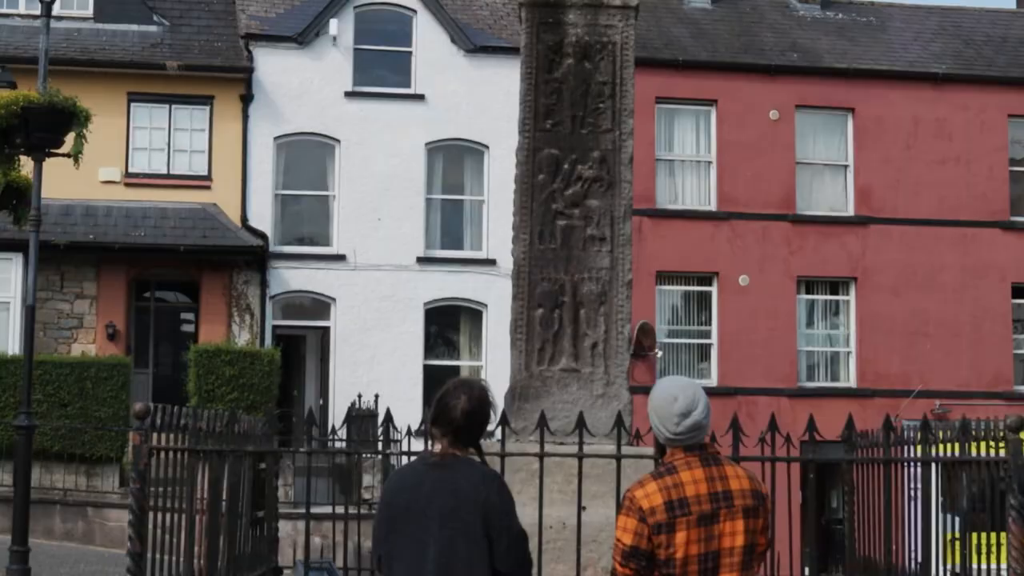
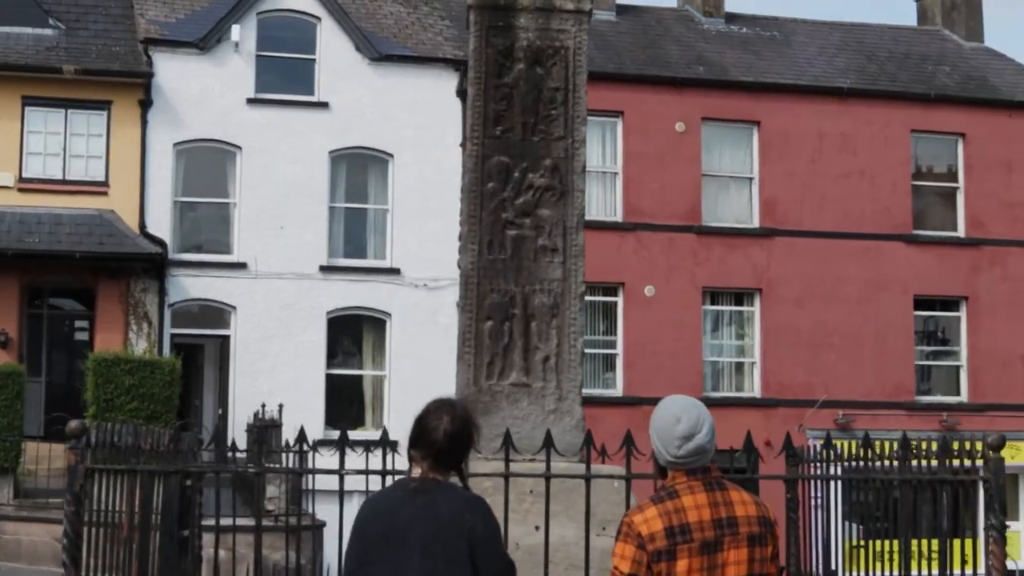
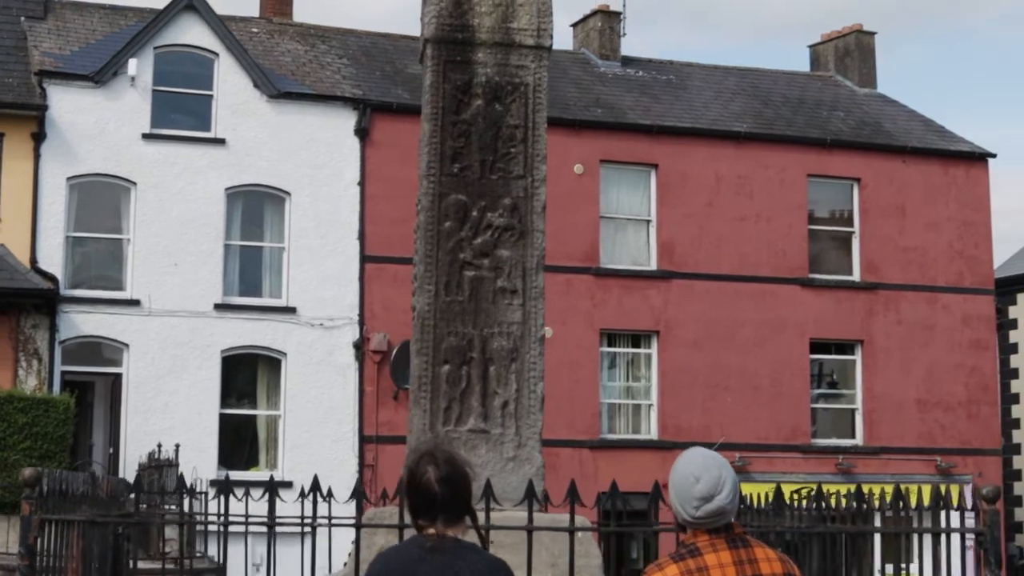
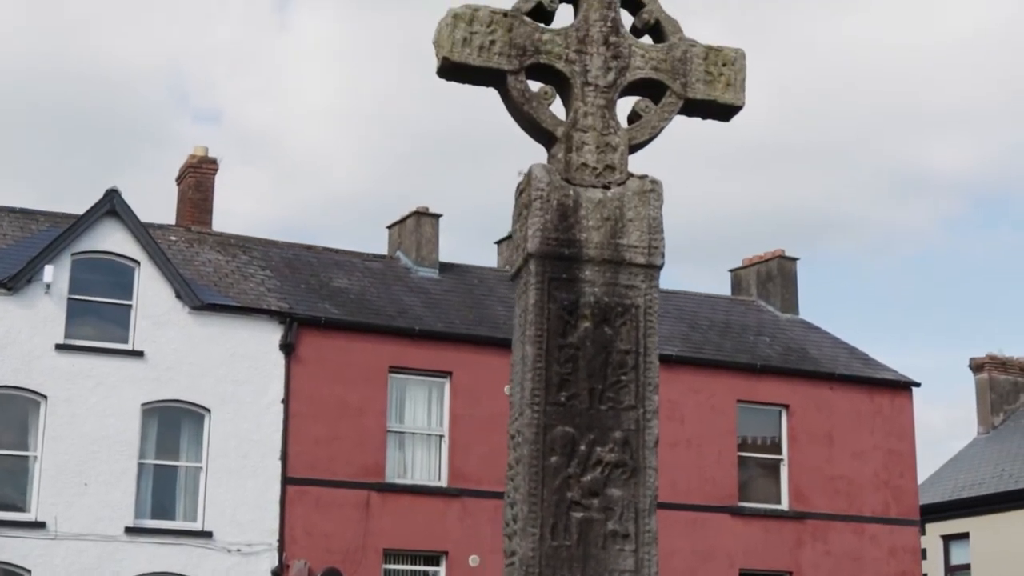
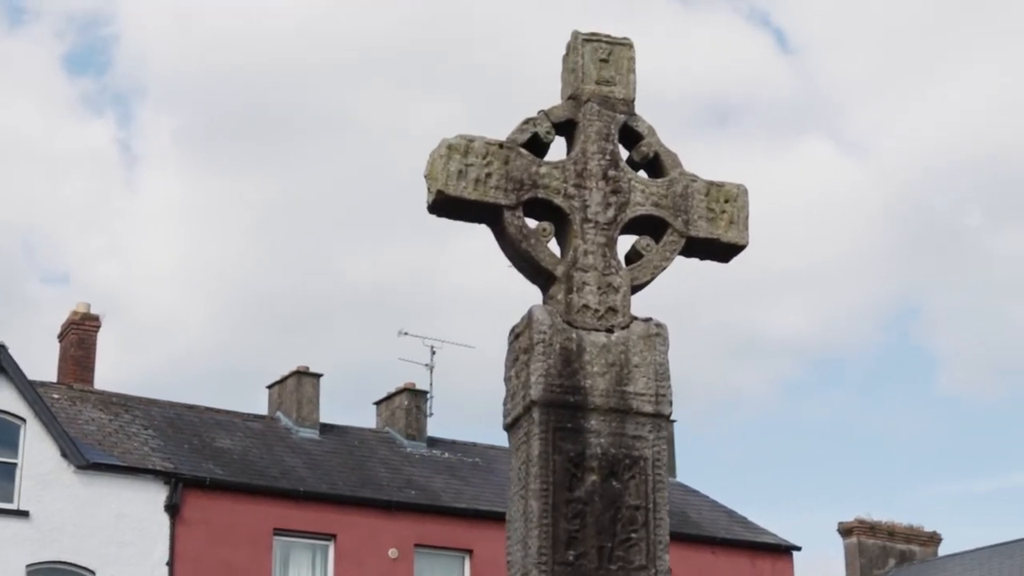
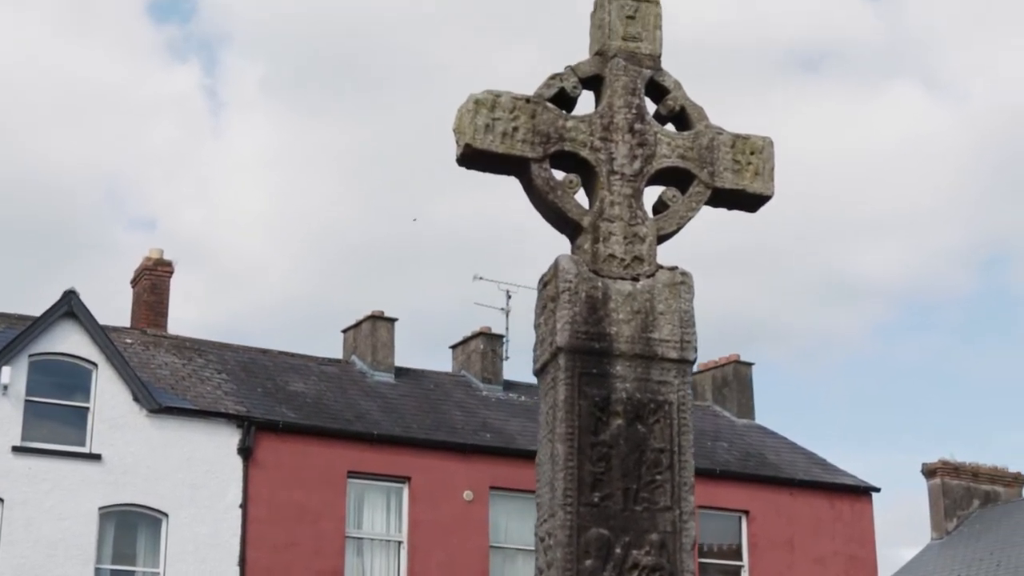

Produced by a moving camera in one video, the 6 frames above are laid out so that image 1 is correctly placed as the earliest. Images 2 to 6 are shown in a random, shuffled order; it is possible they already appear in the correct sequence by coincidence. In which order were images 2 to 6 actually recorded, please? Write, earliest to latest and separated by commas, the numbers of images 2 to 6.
2, 3, 4, 6, 5
